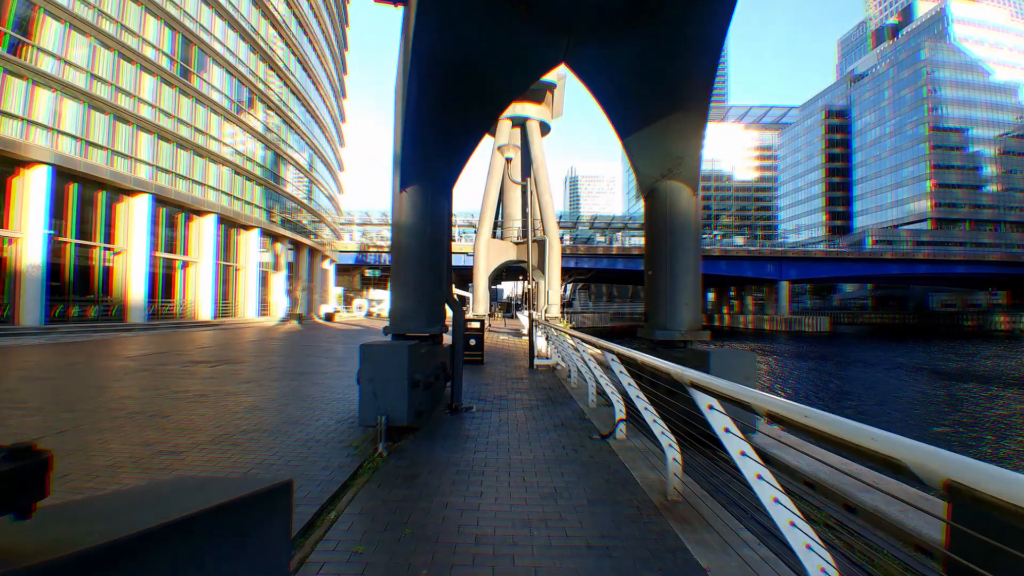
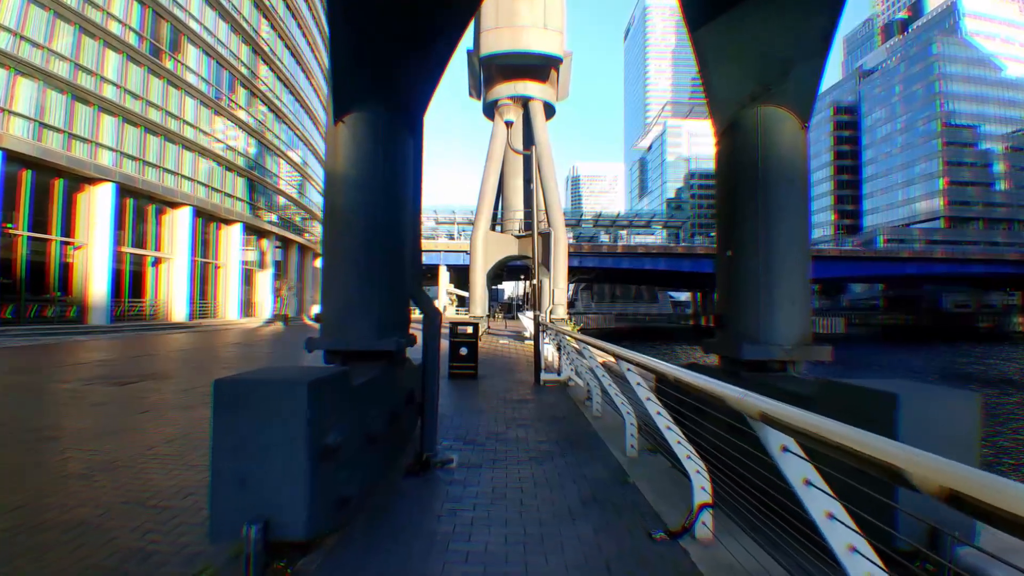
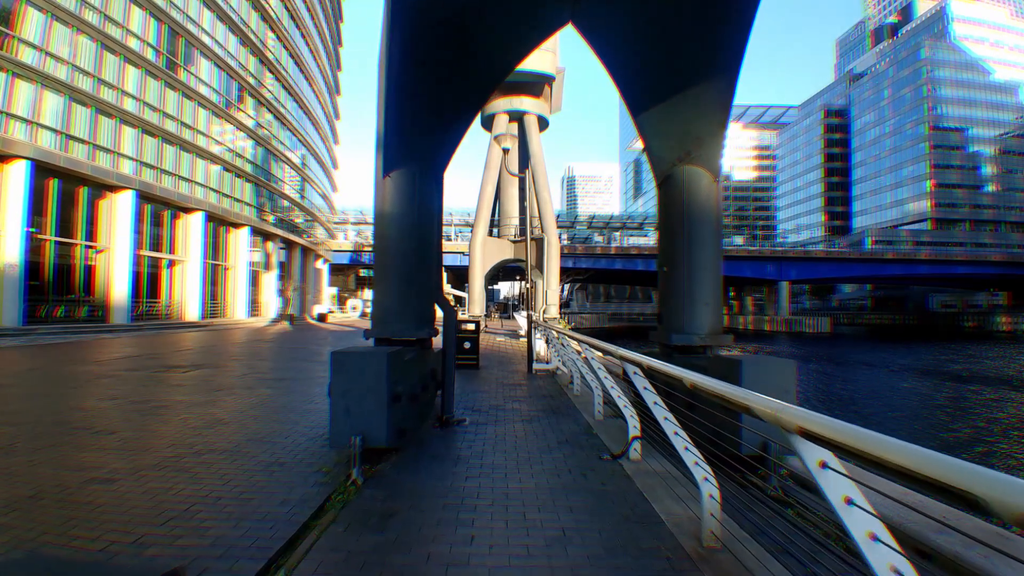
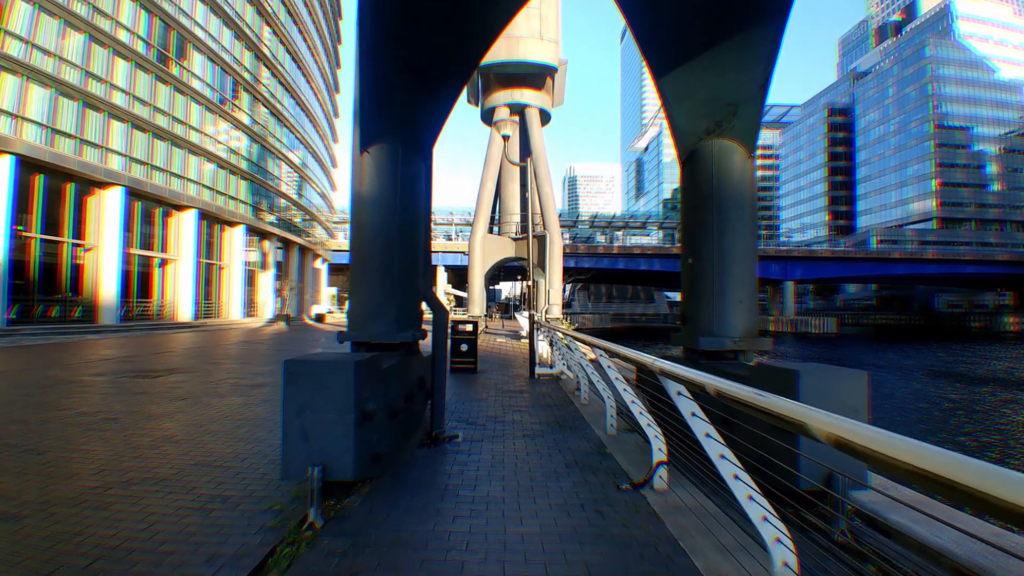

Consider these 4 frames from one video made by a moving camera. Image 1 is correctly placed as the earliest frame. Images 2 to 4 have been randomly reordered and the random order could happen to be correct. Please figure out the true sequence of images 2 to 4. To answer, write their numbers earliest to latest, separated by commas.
3, 4, 2
